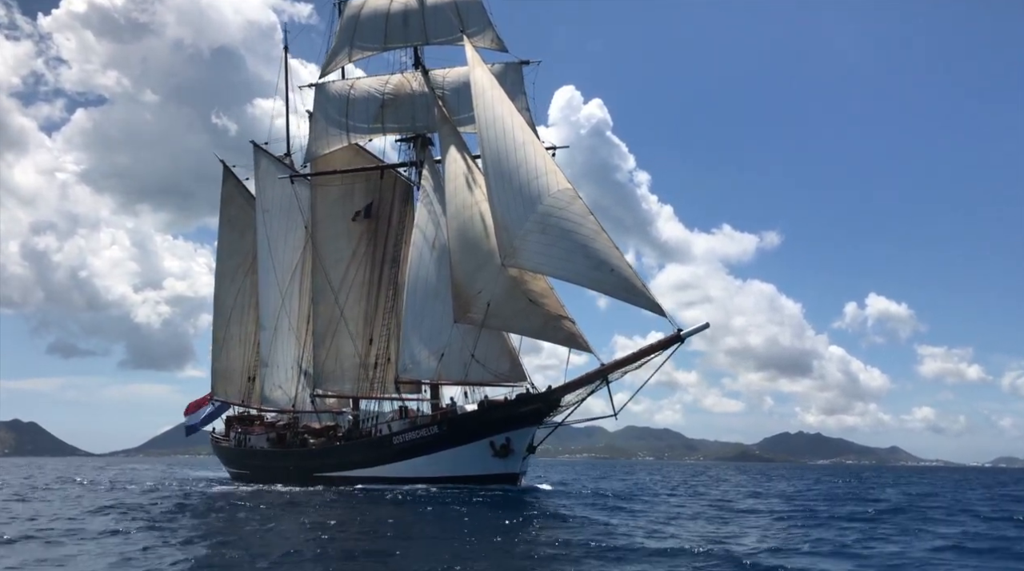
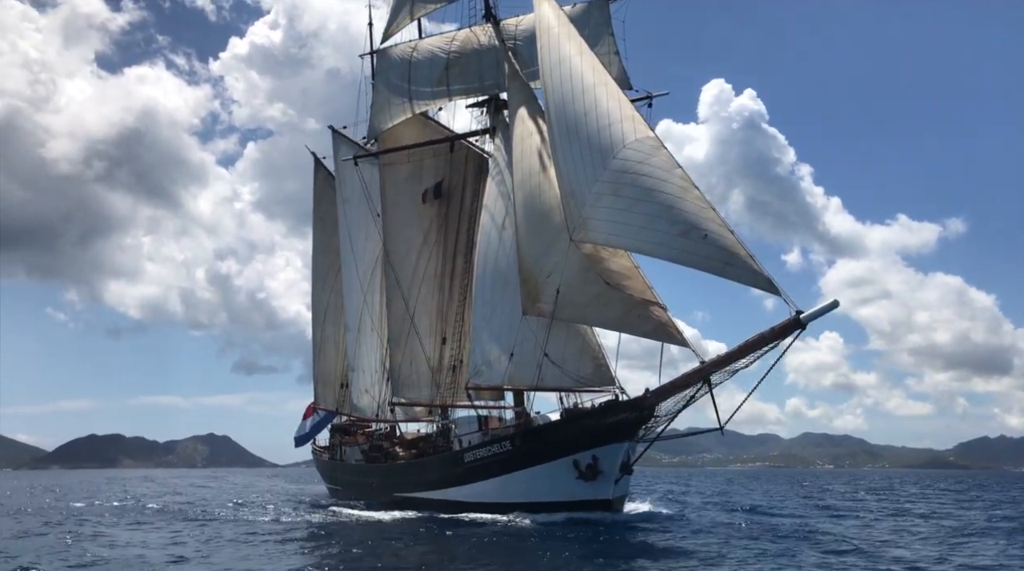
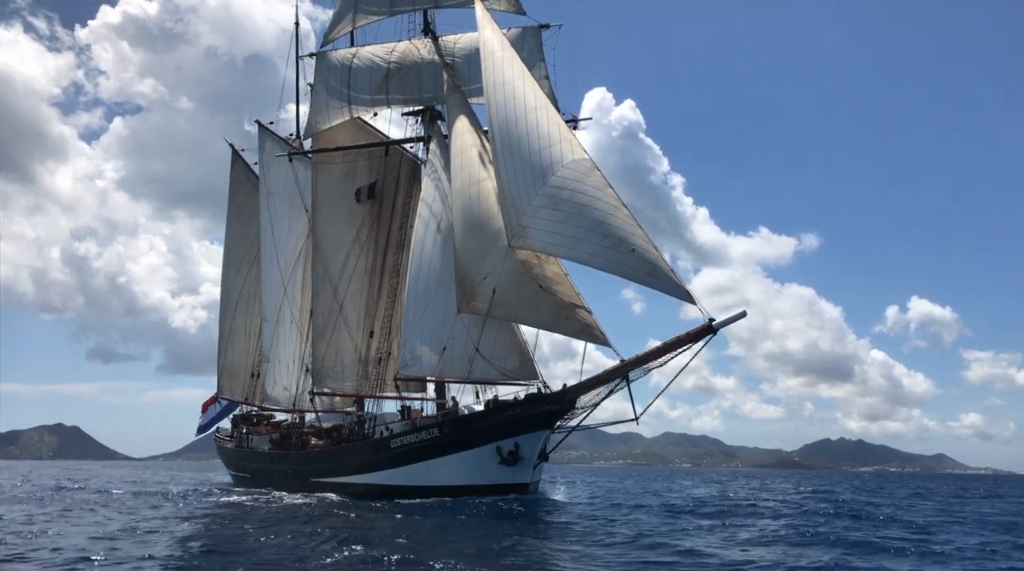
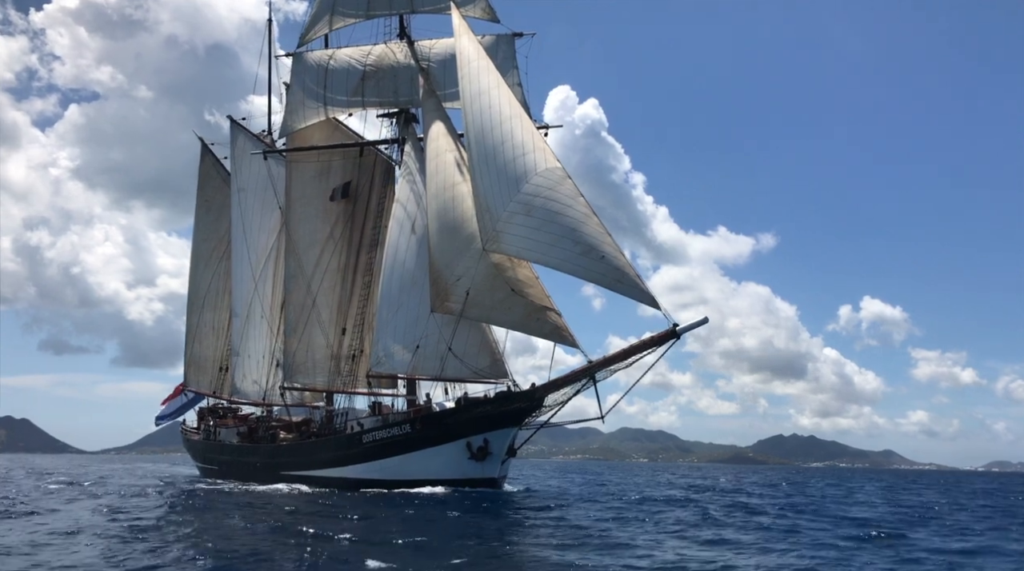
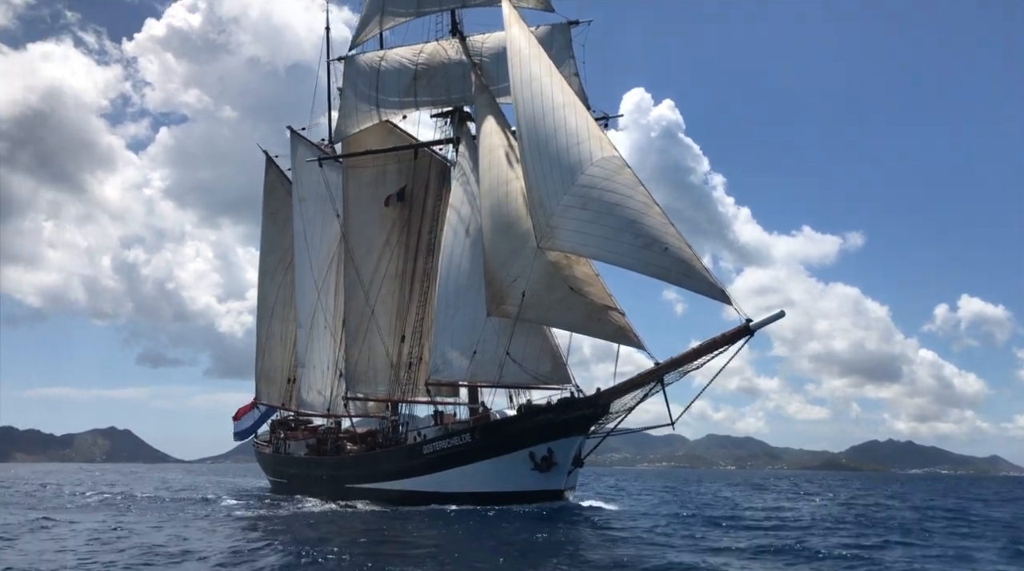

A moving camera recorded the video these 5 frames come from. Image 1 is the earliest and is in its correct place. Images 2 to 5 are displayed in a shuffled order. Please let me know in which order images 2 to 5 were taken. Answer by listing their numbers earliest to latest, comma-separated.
4, 3, 5, 2
